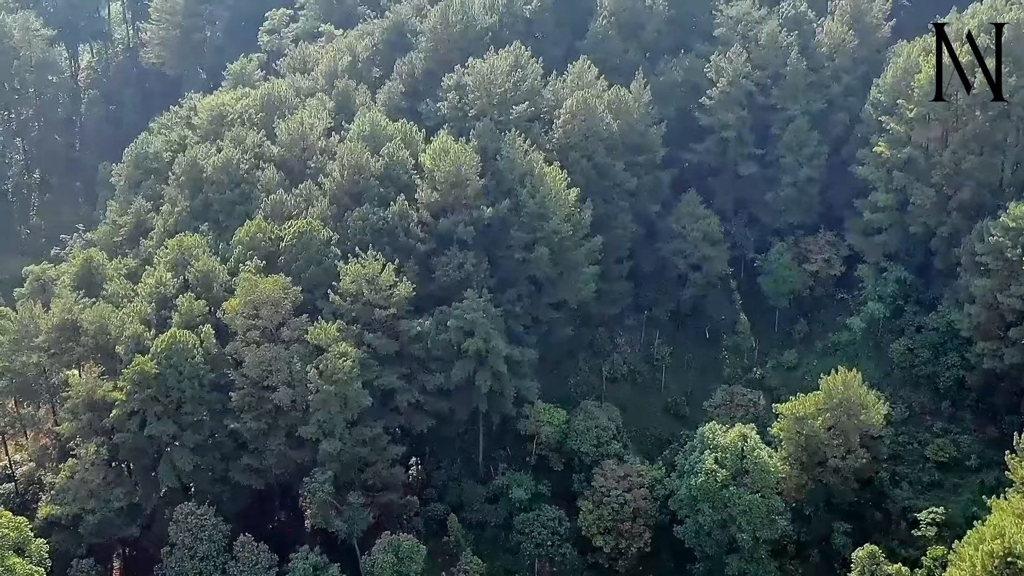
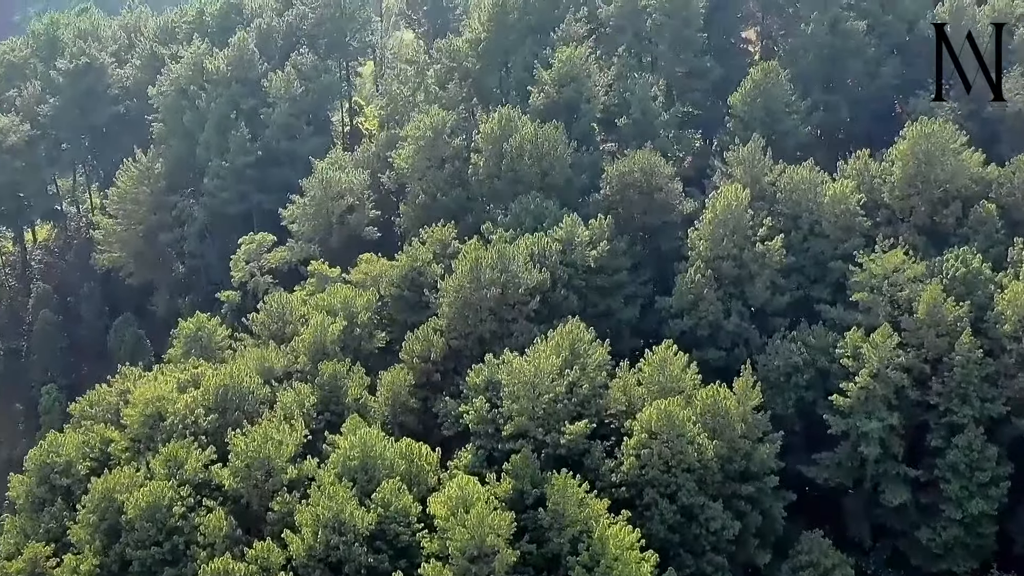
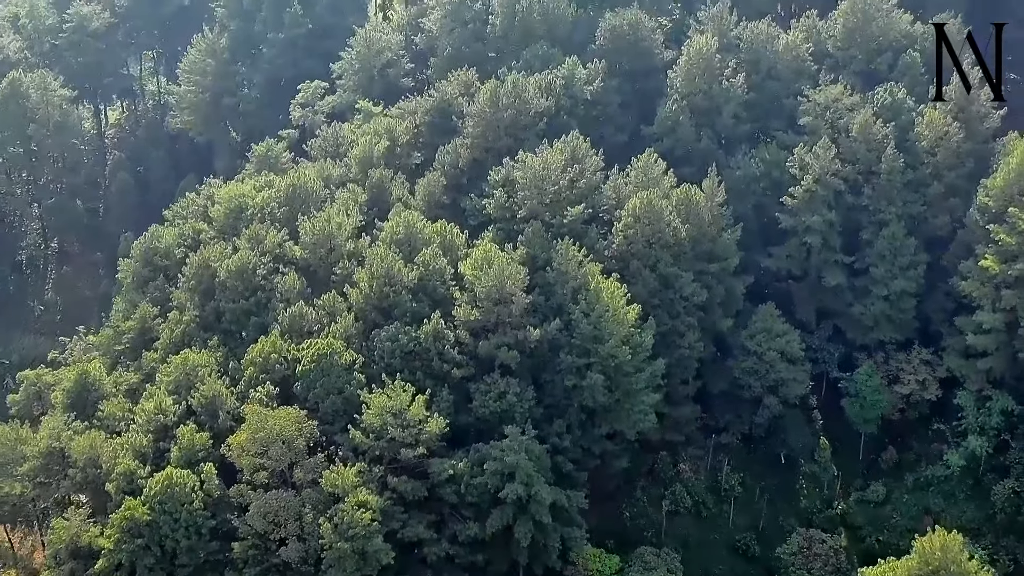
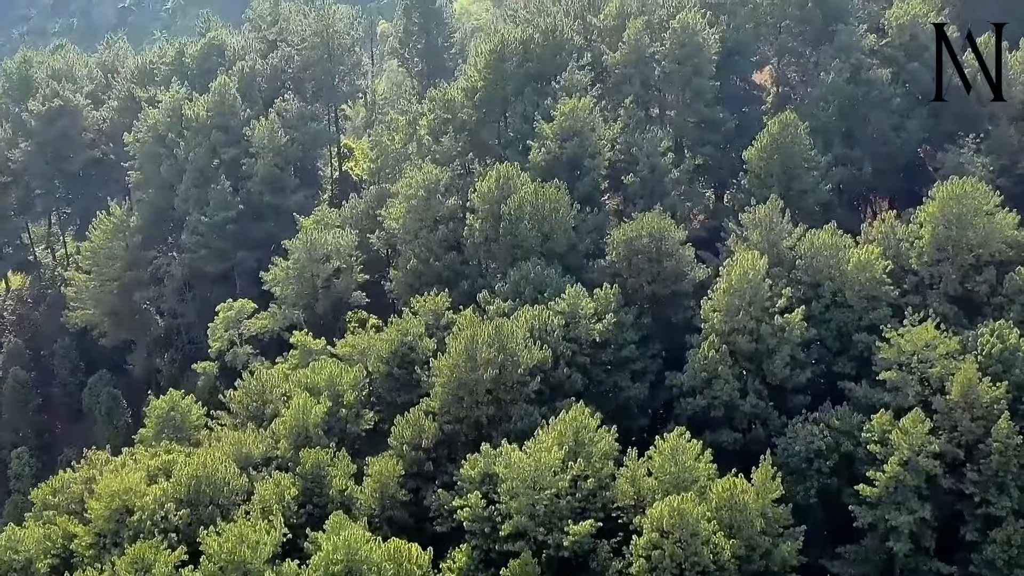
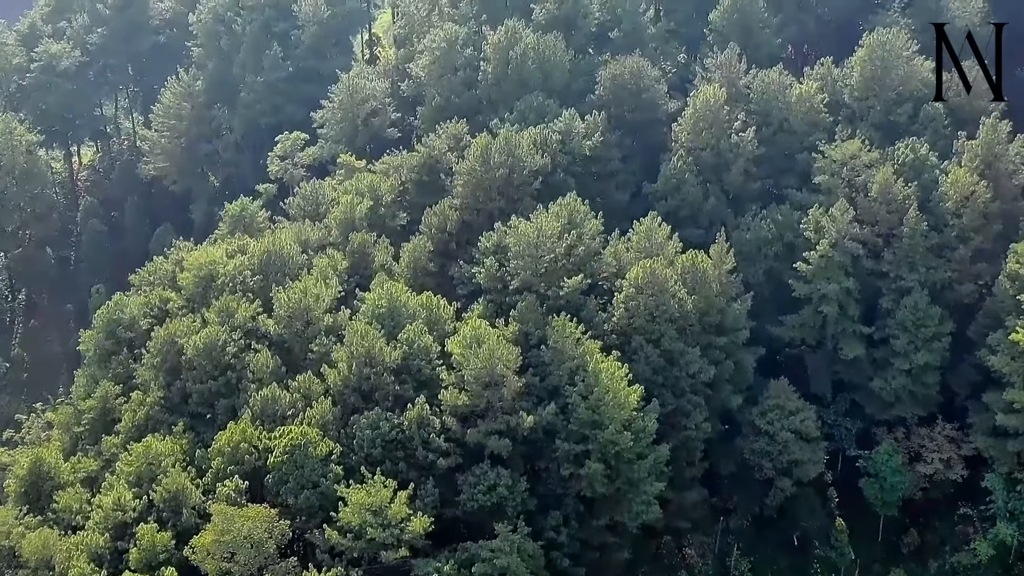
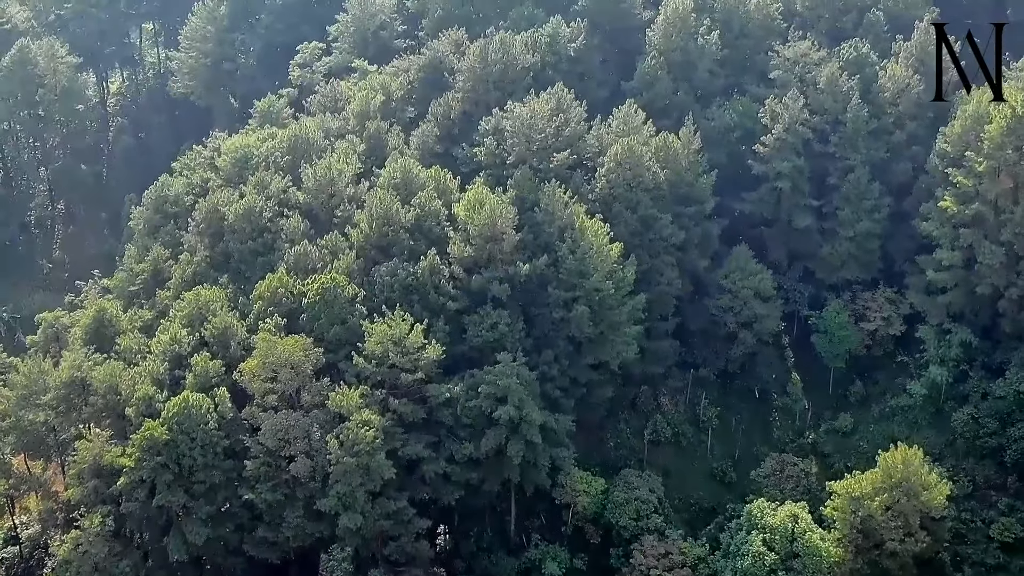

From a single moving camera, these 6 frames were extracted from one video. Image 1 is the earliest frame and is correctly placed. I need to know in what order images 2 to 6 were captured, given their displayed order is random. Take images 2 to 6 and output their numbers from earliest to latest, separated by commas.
6, 3, 5, 2, 4
